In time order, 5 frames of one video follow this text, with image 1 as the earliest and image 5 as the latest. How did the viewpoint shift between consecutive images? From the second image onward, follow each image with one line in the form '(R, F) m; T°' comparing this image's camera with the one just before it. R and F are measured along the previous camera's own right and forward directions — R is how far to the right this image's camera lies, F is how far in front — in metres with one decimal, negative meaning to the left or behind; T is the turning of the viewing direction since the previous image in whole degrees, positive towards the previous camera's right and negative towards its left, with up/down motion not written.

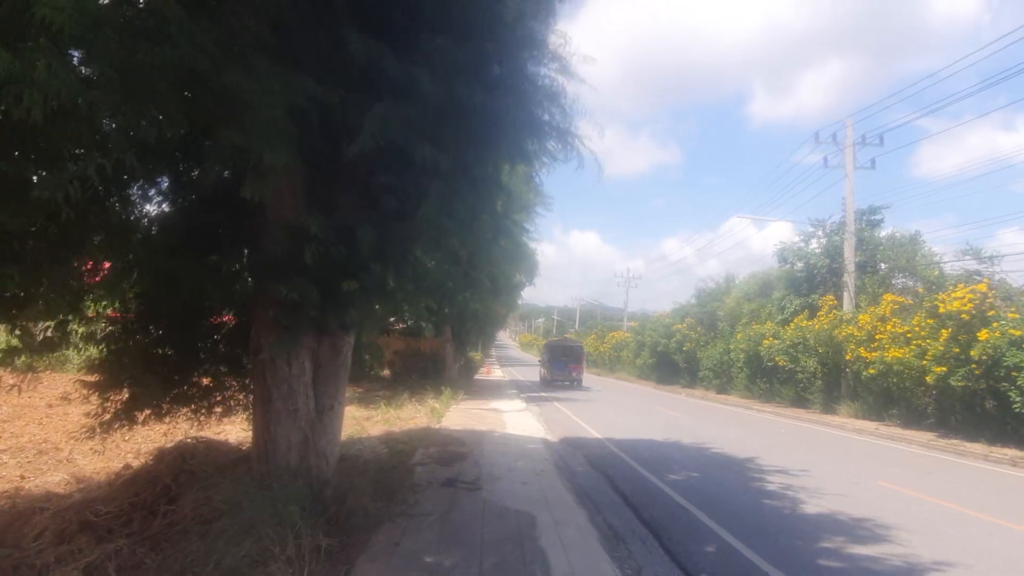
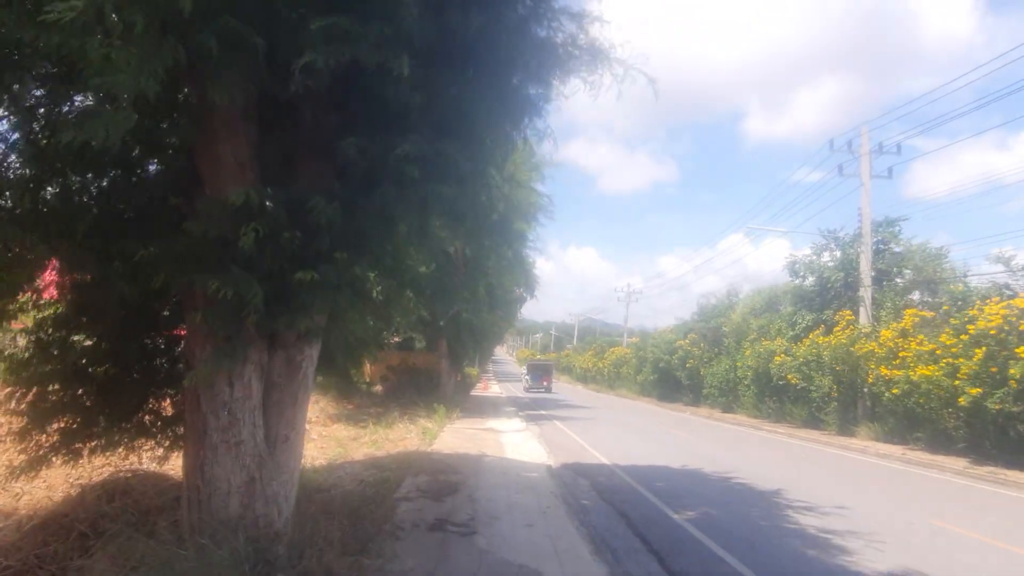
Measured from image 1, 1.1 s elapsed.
(-0.1, +1.5) m; 0°
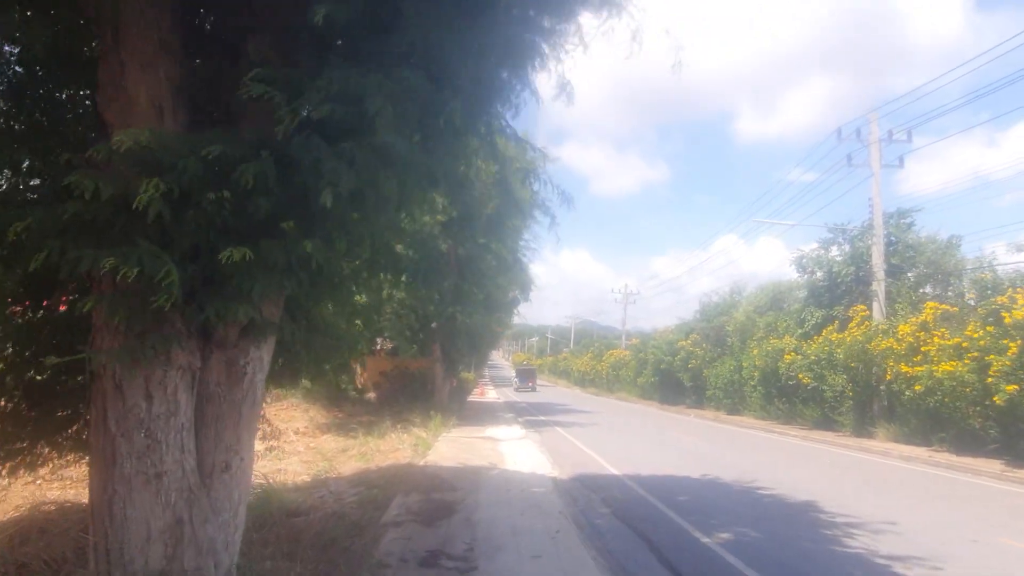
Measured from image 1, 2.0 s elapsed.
(-0.1, +1.3) m; 0°
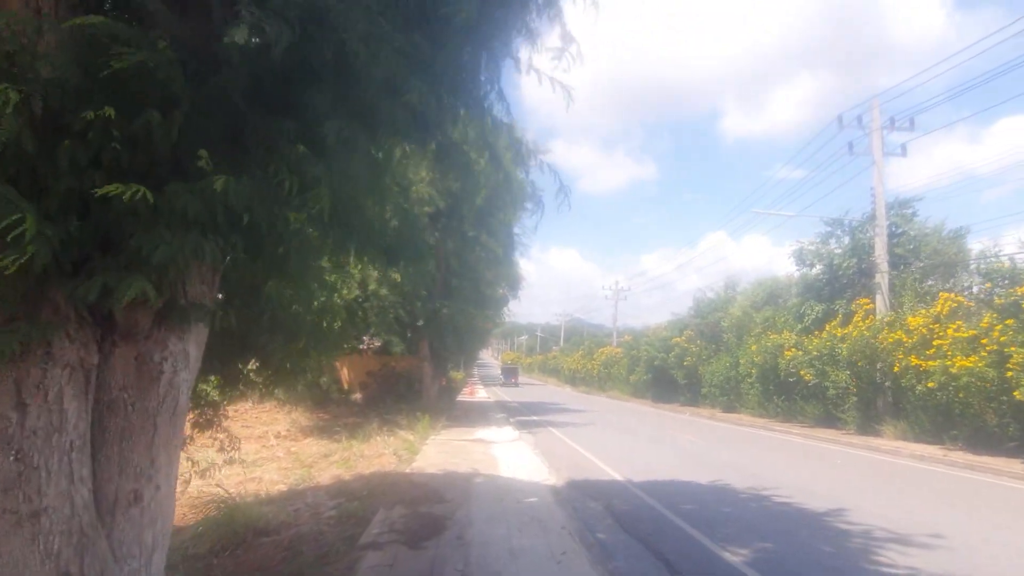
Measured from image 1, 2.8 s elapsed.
(-0.1, +1.1) m; +1°
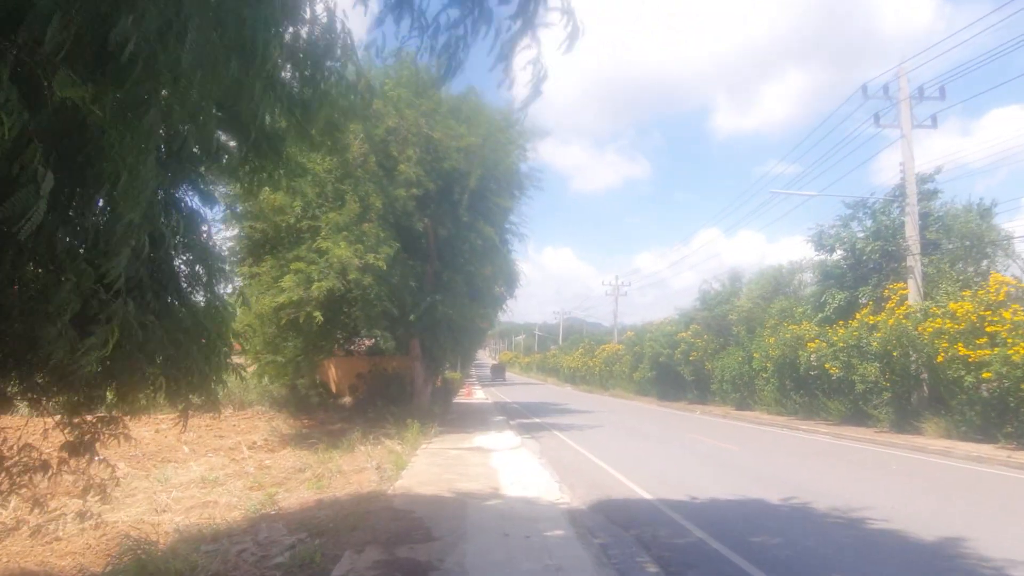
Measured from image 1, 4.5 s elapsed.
(-0.1, +2.3) m; 0°
